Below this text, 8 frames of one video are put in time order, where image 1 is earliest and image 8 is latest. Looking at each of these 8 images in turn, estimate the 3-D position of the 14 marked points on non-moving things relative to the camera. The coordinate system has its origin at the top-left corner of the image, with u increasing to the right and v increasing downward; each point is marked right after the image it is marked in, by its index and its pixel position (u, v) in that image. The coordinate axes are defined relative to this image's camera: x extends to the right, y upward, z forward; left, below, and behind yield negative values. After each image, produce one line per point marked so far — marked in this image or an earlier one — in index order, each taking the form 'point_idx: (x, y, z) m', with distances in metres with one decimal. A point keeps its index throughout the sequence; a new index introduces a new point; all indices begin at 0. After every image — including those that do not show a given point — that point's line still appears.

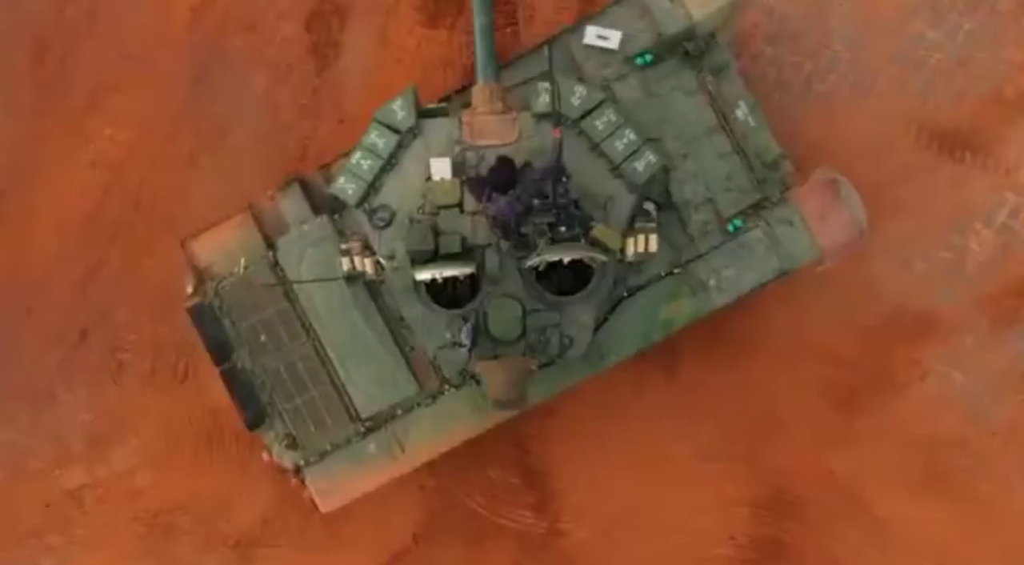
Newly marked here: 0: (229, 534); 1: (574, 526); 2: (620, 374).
0: (-1.4, -1.3, +6.9) m
1: (+0.3, -1.2, +6.8) m
2: (+0.6, -0.4, +6.8) m
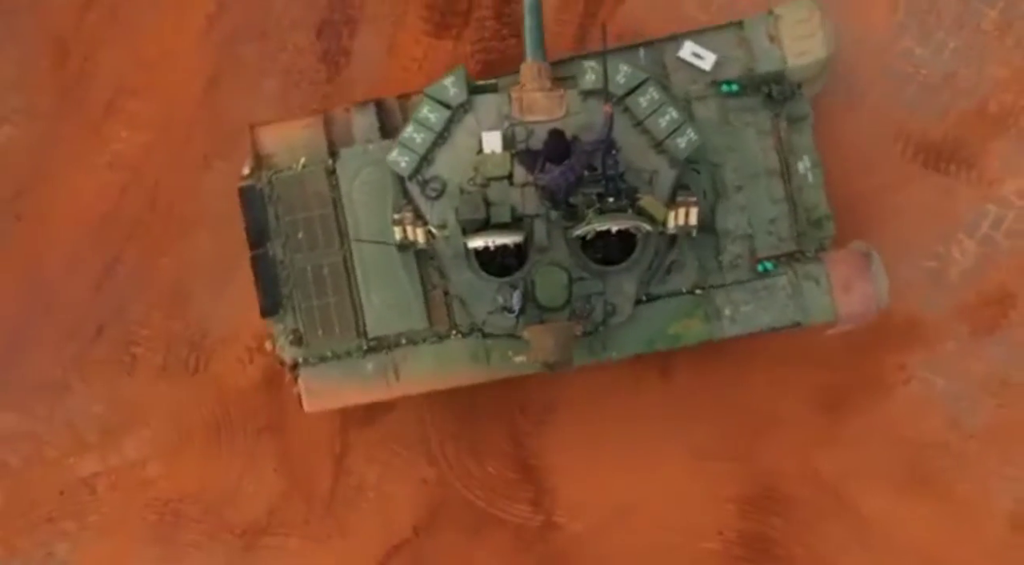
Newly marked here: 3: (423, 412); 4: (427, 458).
0: (-1.5, -1.3, +7.2) m
1: (+0.3, -1.2, +7.1) m
2: (+0.6, -0.5, +7.1) m
3: (-0.5, -0.7, +7.1) m
4: (-0.4, -0.9, +7.1) m
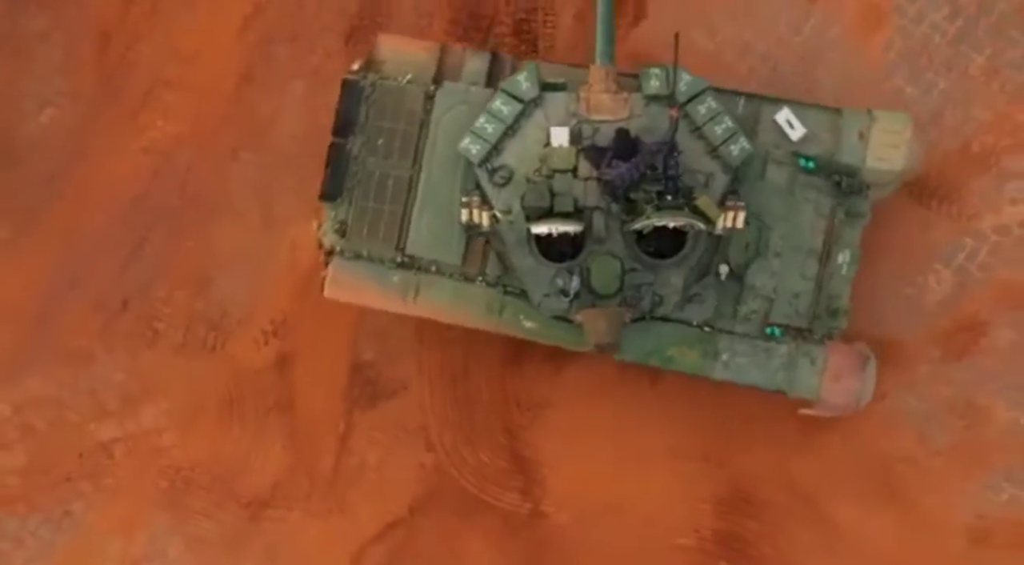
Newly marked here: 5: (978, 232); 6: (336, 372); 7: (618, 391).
0: (-1.5, -1.2, +7.6) m
1: (+0.2, -1.3, +7.5) m
2: (+0.5, -0.5, +7.5) m
3: (-0.5, -0.7, +7.6) m
4: (-0.5, -0.9, +7.6) m
5: (+2.5, +0.3, +7.4) m
6: (-1.0, -0.5, +7.6) m
7: (+0.6, -0.6, +7.5) m
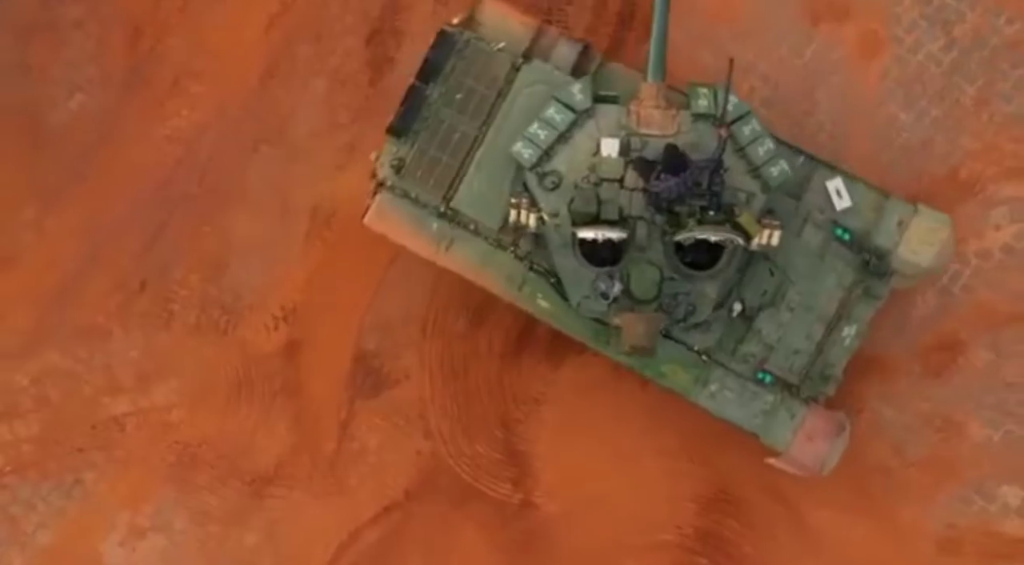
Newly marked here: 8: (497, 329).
0: (-1.6, -1.1, +8.0) m
1: (+0.2, -1.3, +7.9) m
2: (+0.5, -0.5, +7.9) m
3: (-0.5, -0.6, +7.9) m
4: (-0.5, -0.9, +7.9) m
5: (+2.5, +0.2, +7.7) m
6: (-1.0, -0.4, +8.0) m
7: (+0.6, -0.6, +7.9) m
8: (-0.1, -0.3, +7.9) m
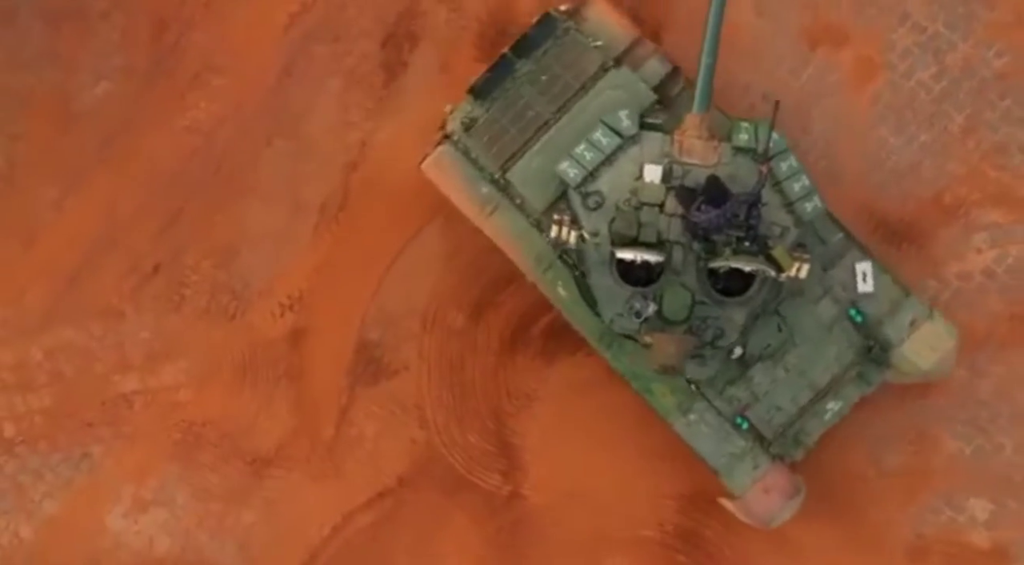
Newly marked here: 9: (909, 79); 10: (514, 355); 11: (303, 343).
0: (-1.6, -1.0, +8.3) m
1: (+0.1, -1.3, +8.2) m
2: (+0.5, -0.5, +8.2) m
3: (-0.5, -0.6, +8.2) m
4: (-0.6, -0.8, +8.2) m
5: (+2.5, 0.0, +8.0) m
6: (-1.0, -0.4, +8.3) m
7: (+0.5, -0.7, +8.2) m
8: (-0.1, -0.3, +8.2) m
9: (+2.3, +1.2, +8.1) m
10: (0.0, -0.4, +8.2) m
11: (-1.3, -0.4, +8.3) m
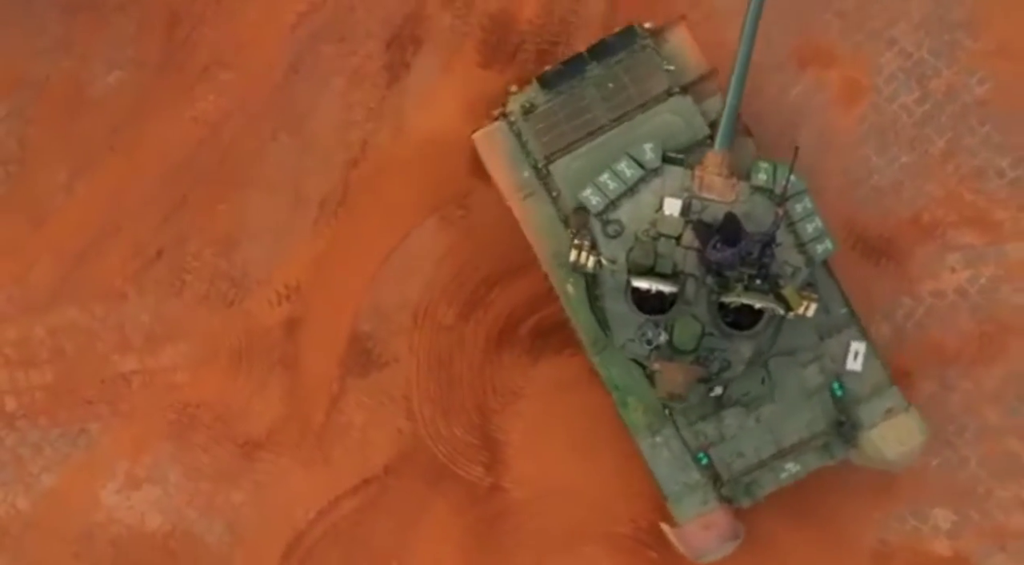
0: (-1.7, -1.0, +8.6) m
1: (0.0, -1.3, +8.5) m
2: (+0.4, -0.6, +8.5) m
3: (-0.6, -0.6, +8.5) m
4: (-0.7, -0.8, +8.5) m
5: (+2.5, -0.1, +8.3) m
6: (-1.1, -0.4, +8.6) m
7: (+0.4, -0.7, +8.5) m
8: (-0.2, -0.3, +8.5) m
9: (+2.3, +1.1, +8.3) m
10: (-0.1, -0.4, +8.5) m
11: (-1.3, -0.3, +8.6) m
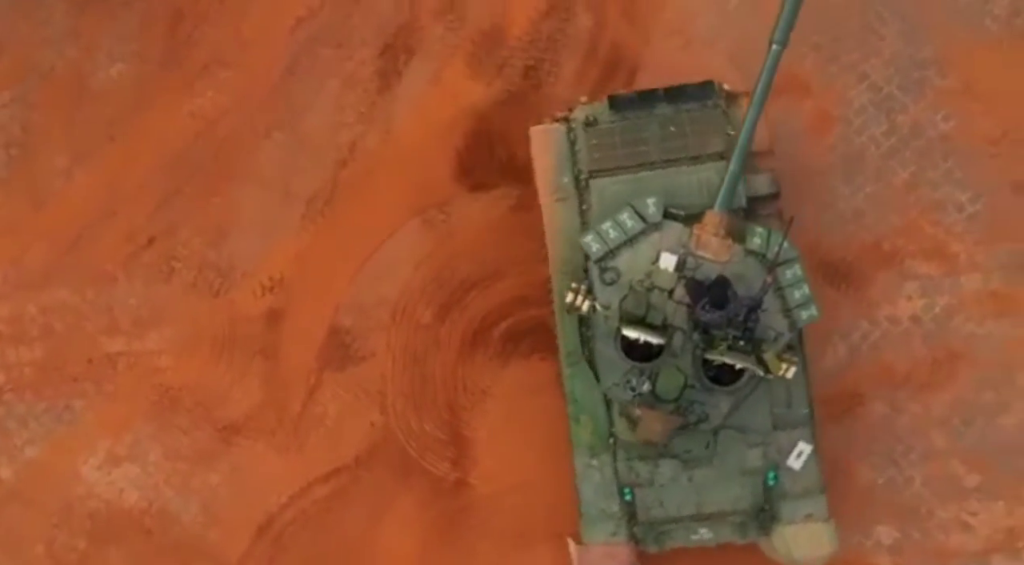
0: (-1.9, -0.9, +8.9) m
1: (-0.2, -1.3, +8.8) m
2: (+0.2, -0.6, +8.8) m
3: (-0.8, -0.6, +8.9) m
4: (-0.9, -0.8, +8.9) m
5: (+2.3, -0.2, +8.6) m
6: (-1.3, -0.3, +8.9) m
7: (+0.2, -0.7, +8.8) m
8: (-0.3, -0.3, +8.8) m
9: (+2.2, +0.9, +8.7) m
10: (-0.2, -0.5, +8.8) m
11: (-1.5, -0.3, +8.9) m
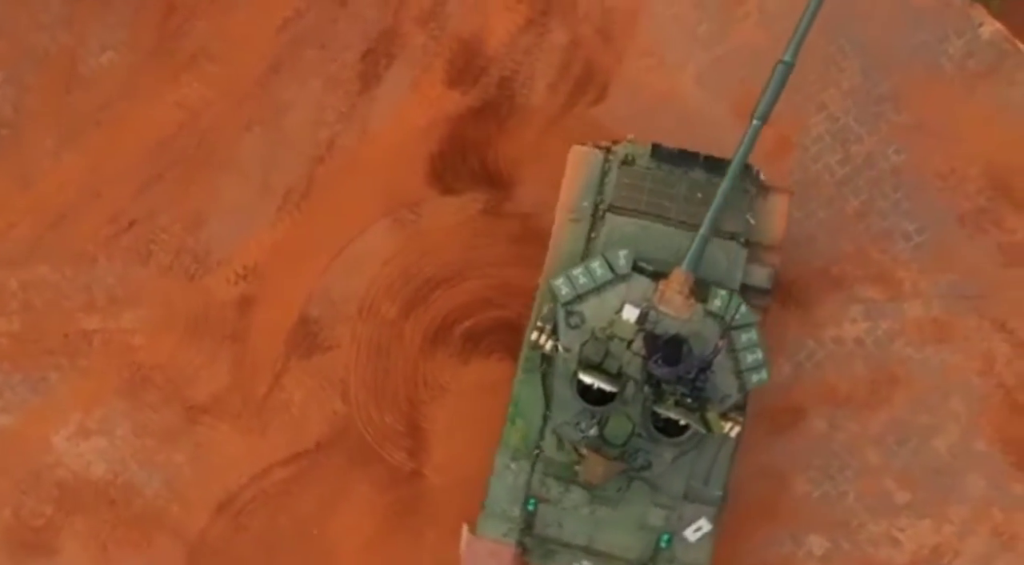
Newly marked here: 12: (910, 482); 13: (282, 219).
0: (-2.2, -0.8, +9.3) m
1: (-0.5, -1.3, +9.2) m
2: (-0.1, -0.6, +9.2) m
3: (-1.1, -0.5, +9.2) m
4: (-1.1, -0.8, +9.2) m
5: (+2.0, -0.4, +9.0) m
6: (-1.5, -0.3, +9.3) m
7: (0.0, -0.7, +9.2) m
8: (-0.6, -0.3, +9.2) m
9: (+2.0, +0.8, +9.1) m
10: (-0.5, -0.5, +9.2) m
11: (-1.8, -0.2, +9.3) m
12: (+2.6, -1.3, +9.0) m
13: (-1.6, +0.4, +9.3) m
